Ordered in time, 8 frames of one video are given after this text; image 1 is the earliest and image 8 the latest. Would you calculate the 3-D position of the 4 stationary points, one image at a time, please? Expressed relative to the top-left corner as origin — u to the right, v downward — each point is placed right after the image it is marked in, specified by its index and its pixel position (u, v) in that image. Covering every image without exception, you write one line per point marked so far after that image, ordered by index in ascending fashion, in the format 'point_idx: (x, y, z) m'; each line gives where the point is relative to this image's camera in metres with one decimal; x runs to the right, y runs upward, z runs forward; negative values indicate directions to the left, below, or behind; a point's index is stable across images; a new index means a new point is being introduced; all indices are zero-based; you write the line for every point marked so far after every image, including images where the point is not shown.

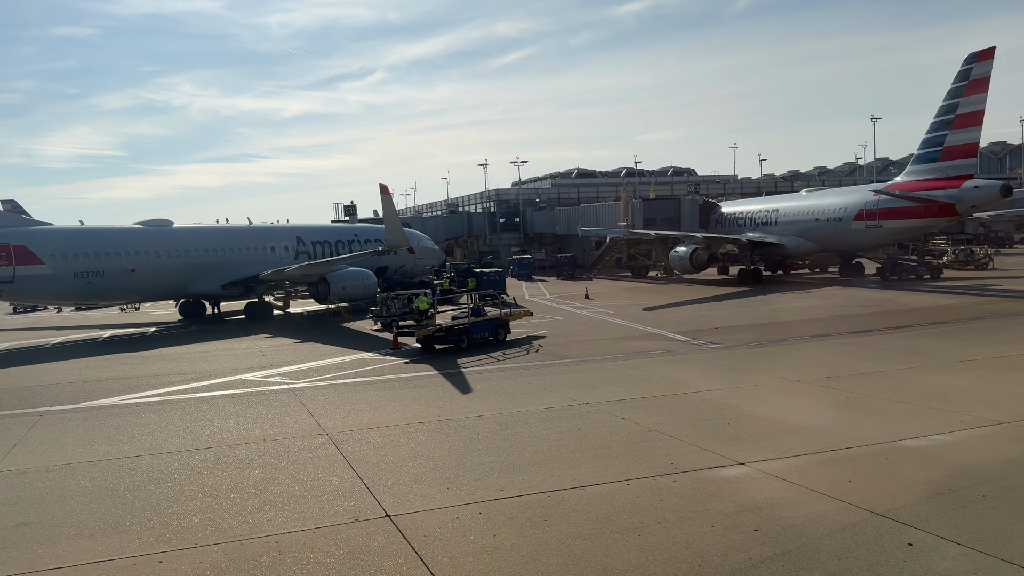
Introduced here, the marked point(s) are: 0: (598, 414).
0: (+1.3, -1.9, +12.1) m
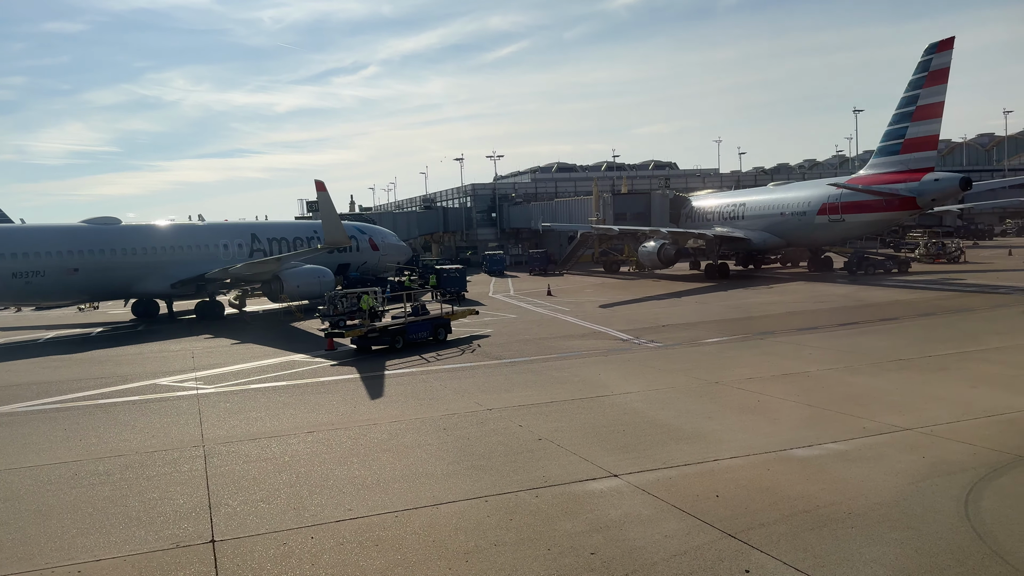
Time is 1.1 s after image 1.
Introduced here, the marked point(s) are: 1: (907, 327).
0: (-0.2, -1.9, +11.6) m
1: (+9.4, -0.9, +19.4) m
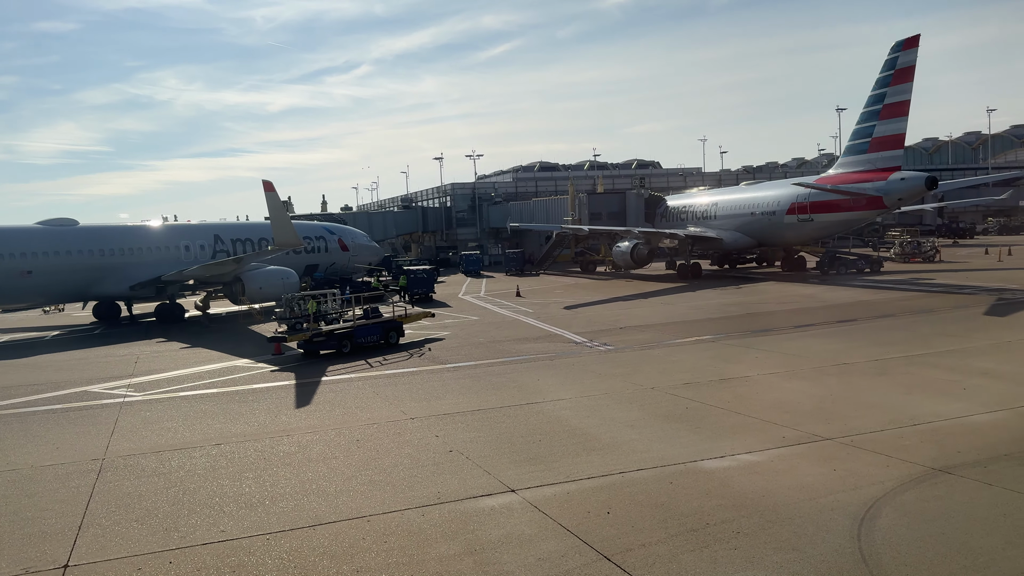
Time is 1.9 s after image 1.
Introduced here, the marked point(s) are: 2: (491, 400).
0: (-1.4, -2.0, +11.2) m
1: (+8.2, -1.0, +19.1) m
2: (-0.3, -1.8, +13.2) m
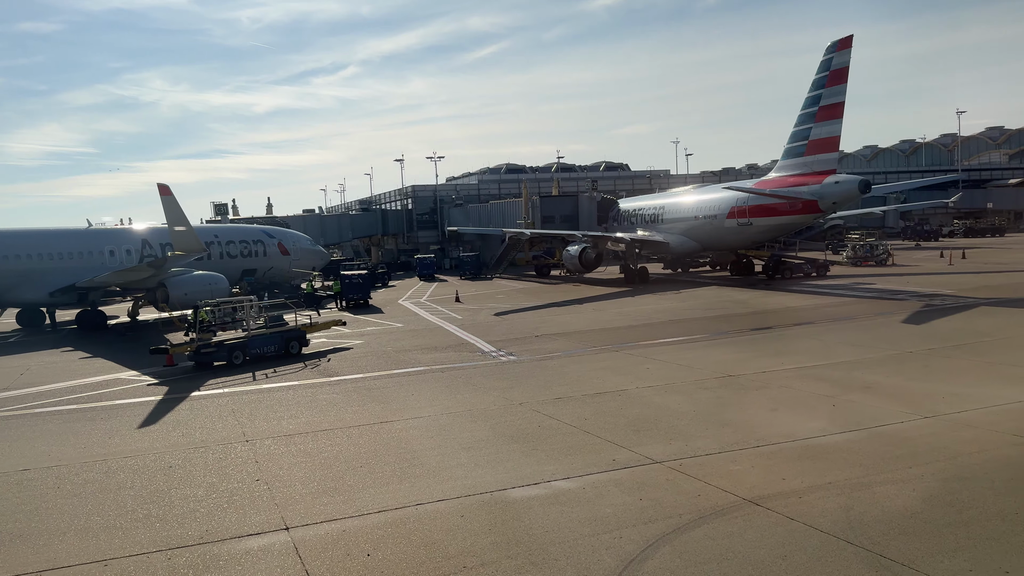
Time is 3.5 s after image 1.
0: (-3.5, -2.1, +10.5) m
1: (+5.9, -1.1, +18.6) m
2: (-2.5, -2.0, +12.5) m
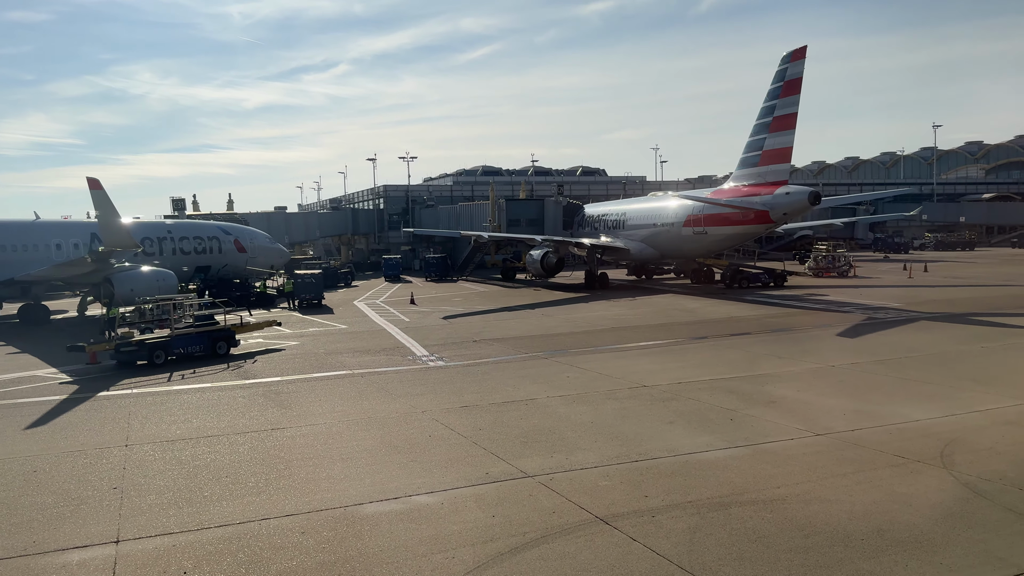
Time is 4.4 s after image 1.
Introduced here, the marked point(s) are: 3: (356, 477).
0: (-5.0, -2.1, +10.2) m
1: (+4.3, -1.4, +18.5) m
2: (-4.1, -2.0, +12.2) m
3: (-1.7, -2.1, +9.1) m
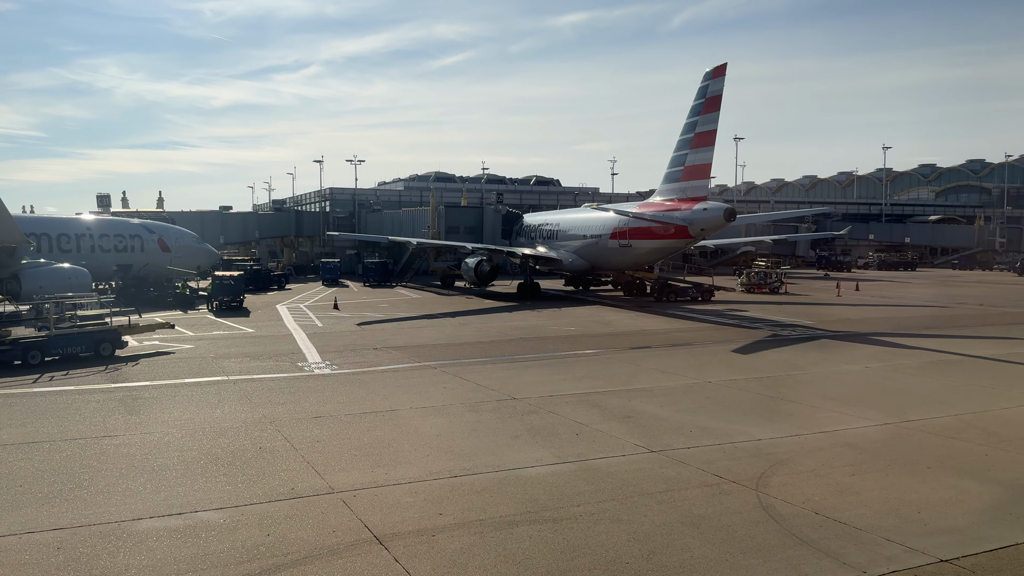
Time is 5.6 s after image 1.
0: (-7.1, -2.1, +9.7) m
1: (+1.8, -1.7, +18.4) m
2: (-6.3, -2.0, +11.8) m
3: (-3.8, -2.2, +8.8) m
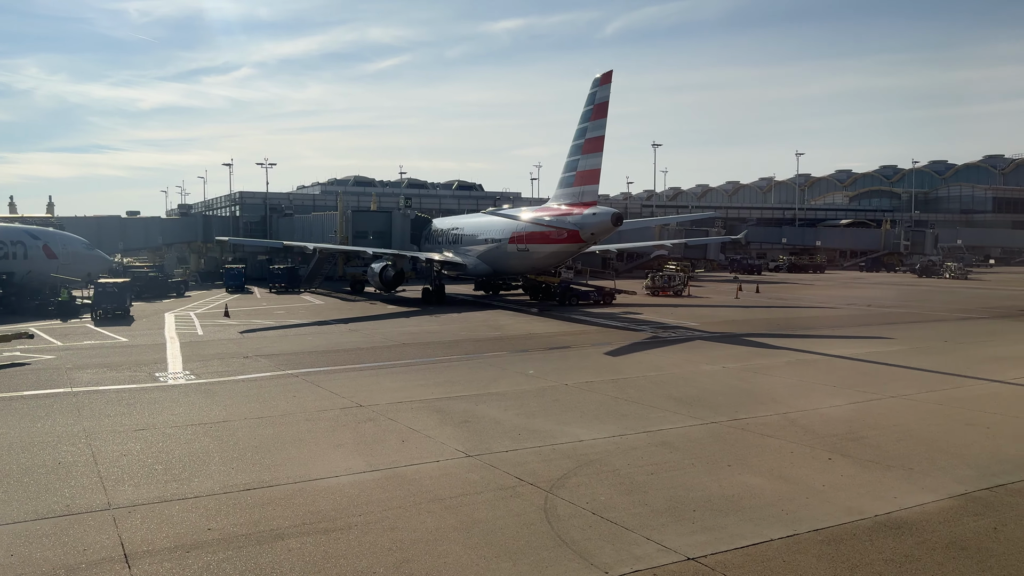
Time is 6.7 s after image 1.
0: (-9.4, -2.2, +8.9) m
1: (-1.1, -1.8, +18.3) m
2: (-8.7, -2.2, +11.1) m
3: (-6.0, -2.3, +8.3) m
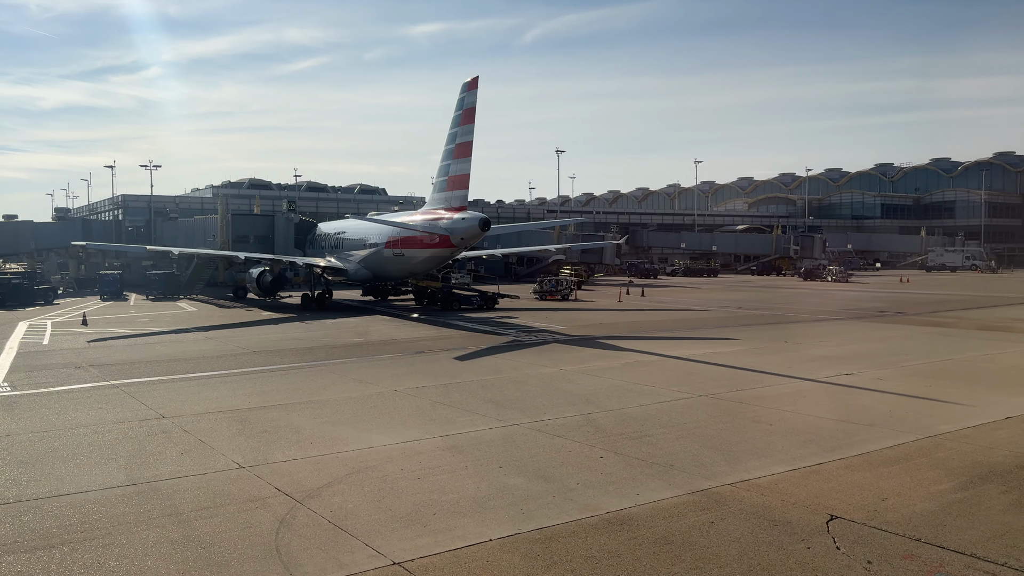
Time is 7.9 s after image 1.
0: (-12.0, -2.4, +7.9) m
1: (-4.7, -1.9, +18.1) m
2: (-11.5, -2.3, +10.2) m
3: (-8.5, -2.4, +7.6) m
